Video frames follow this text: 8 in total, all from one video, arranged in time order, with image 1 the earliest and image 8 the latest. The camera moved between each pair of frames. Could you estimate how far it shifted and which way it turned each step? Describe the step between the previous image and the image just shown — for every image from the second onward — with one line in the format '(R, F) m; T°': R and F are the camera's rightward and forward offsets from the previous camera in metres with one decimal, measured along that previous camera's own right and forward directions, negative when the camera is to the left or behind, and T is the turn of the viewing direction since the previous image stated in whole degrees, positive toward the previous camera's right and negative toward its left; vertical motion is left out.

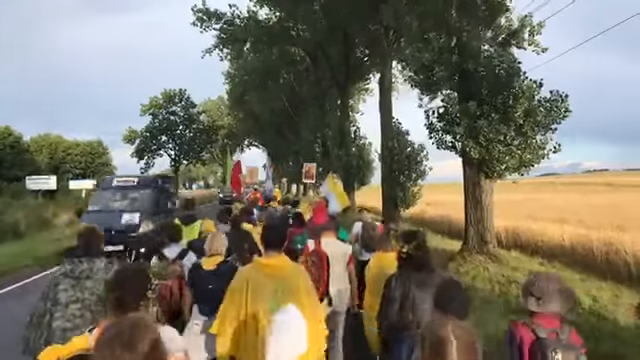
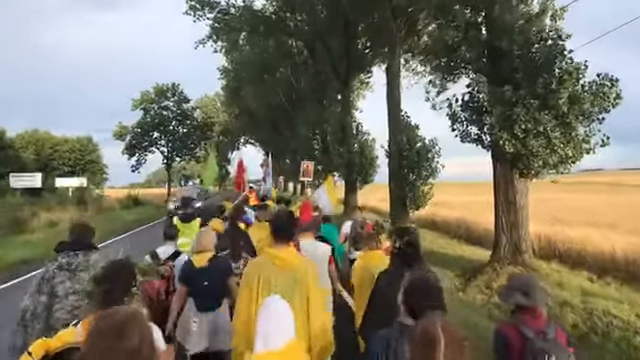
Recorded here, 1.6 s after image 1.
(-0.1, +1.6) m; 0°
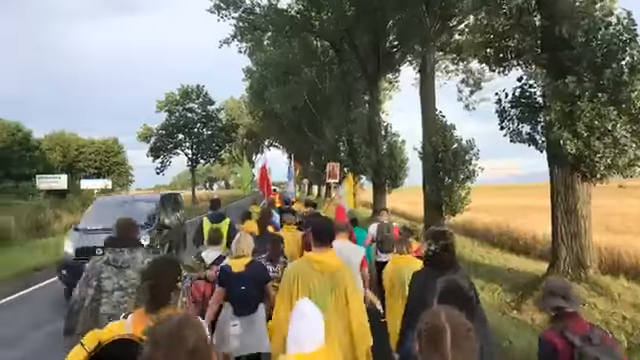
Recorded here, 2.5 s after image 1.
(-0.1, +0.9) m; -2°
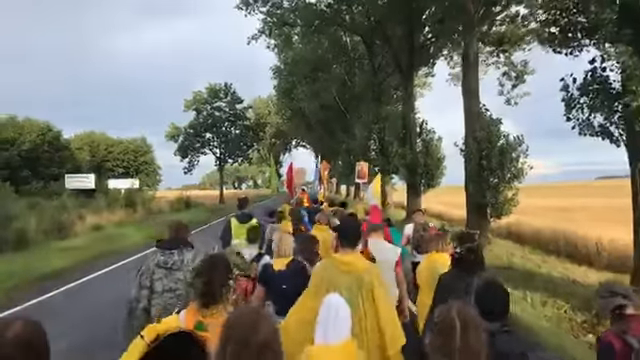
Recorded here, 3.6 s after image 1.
(-0.1, +1.1) m; -2°
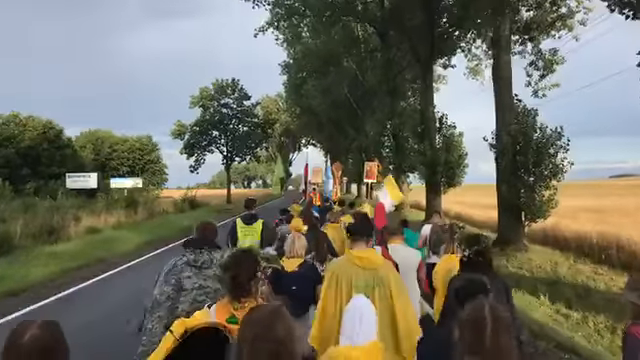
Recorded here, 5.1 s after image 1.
(-0.1, +1.5) m; -1°
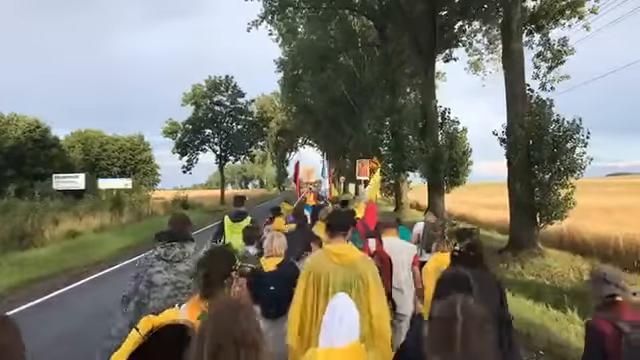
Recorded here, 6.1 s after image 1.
(0.0, +1.2) m; 0°
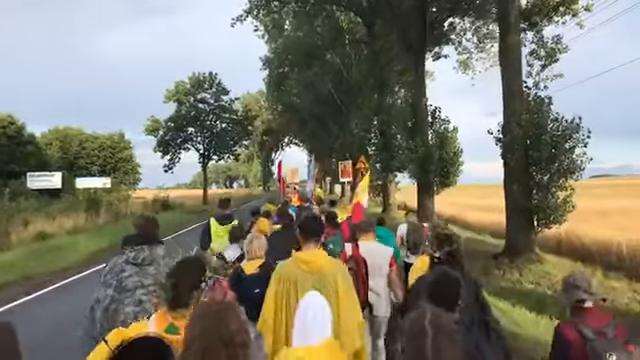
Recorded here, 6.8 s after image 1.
(0.0, +0.7) m; +1°
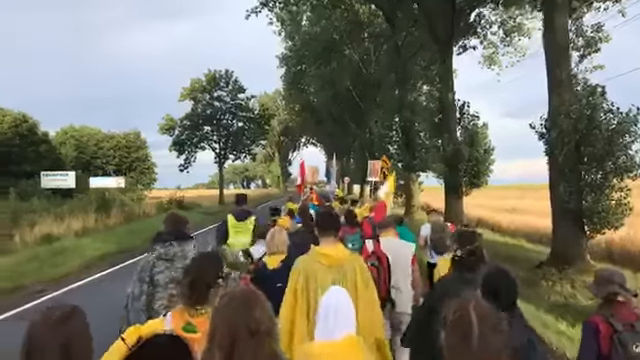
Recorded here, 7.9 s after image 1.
(-0.1, +1.1) m; -1°
